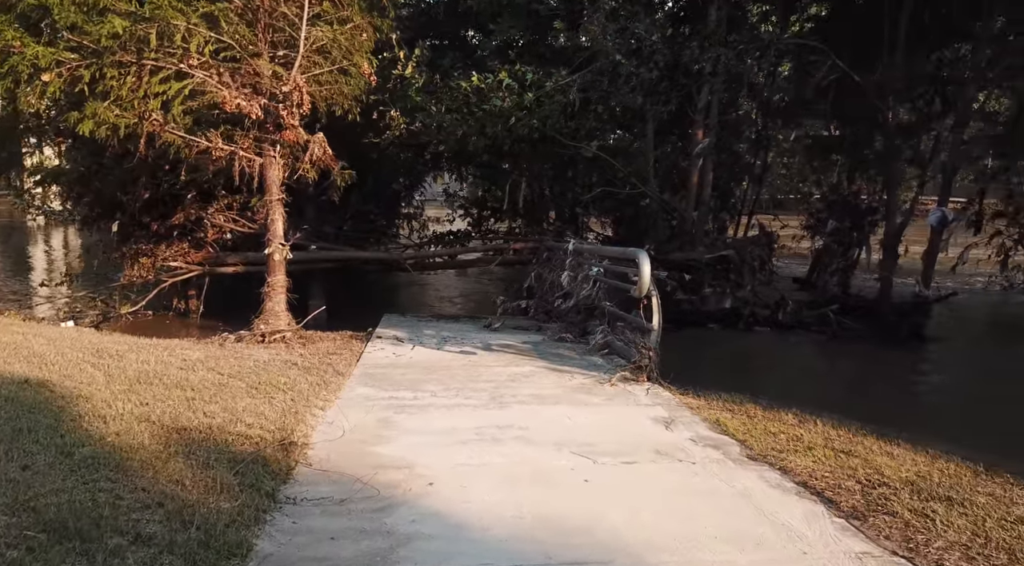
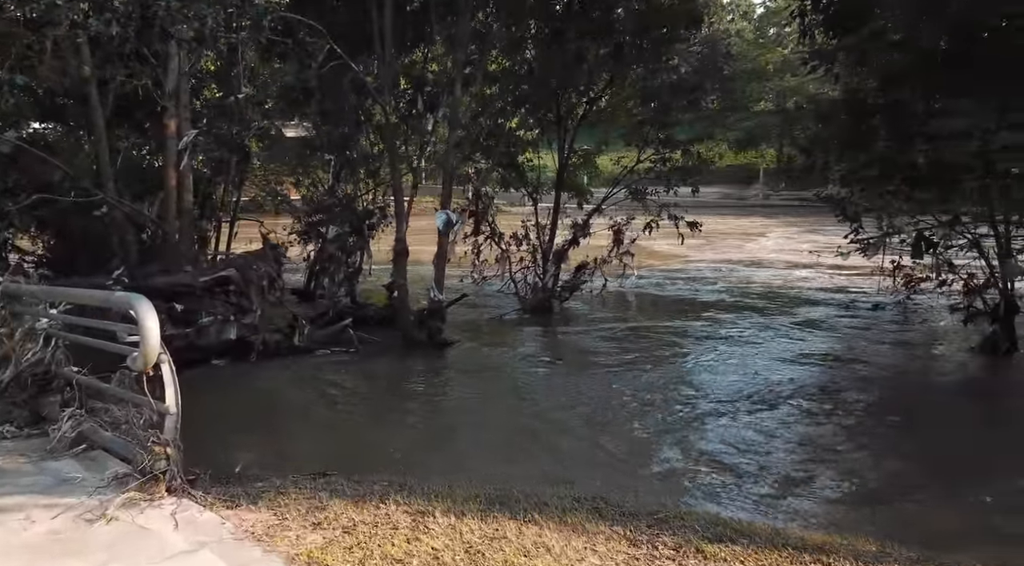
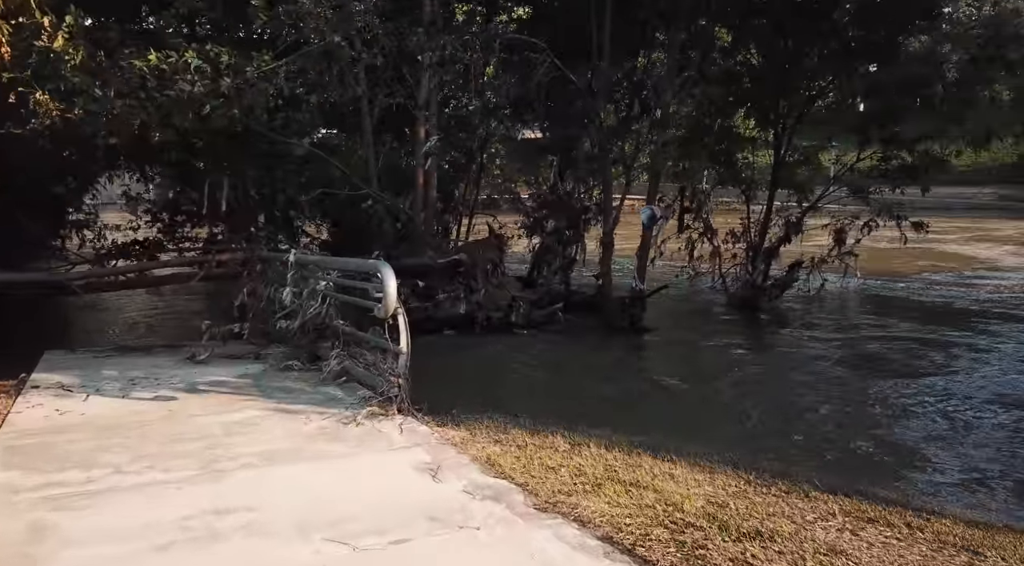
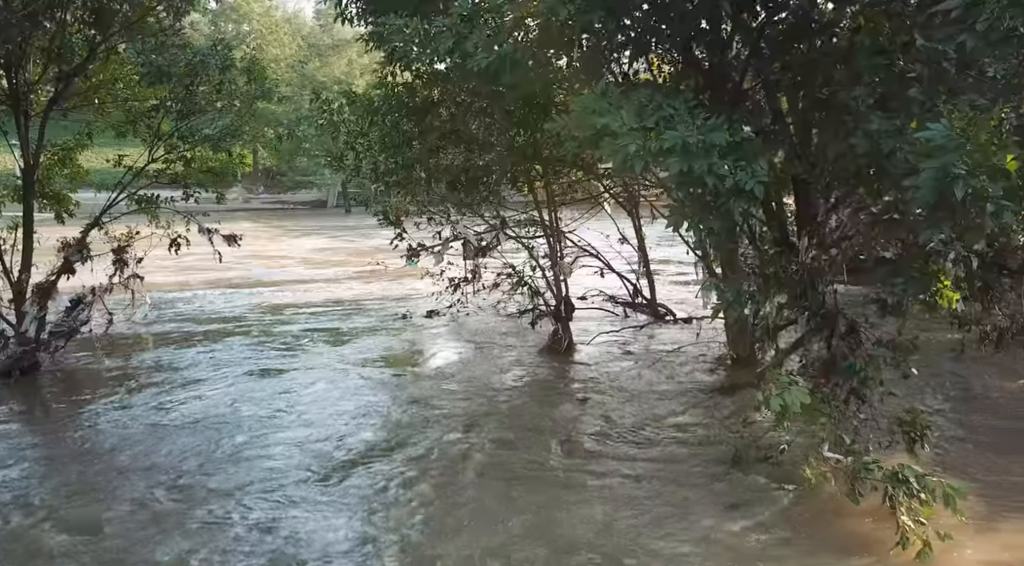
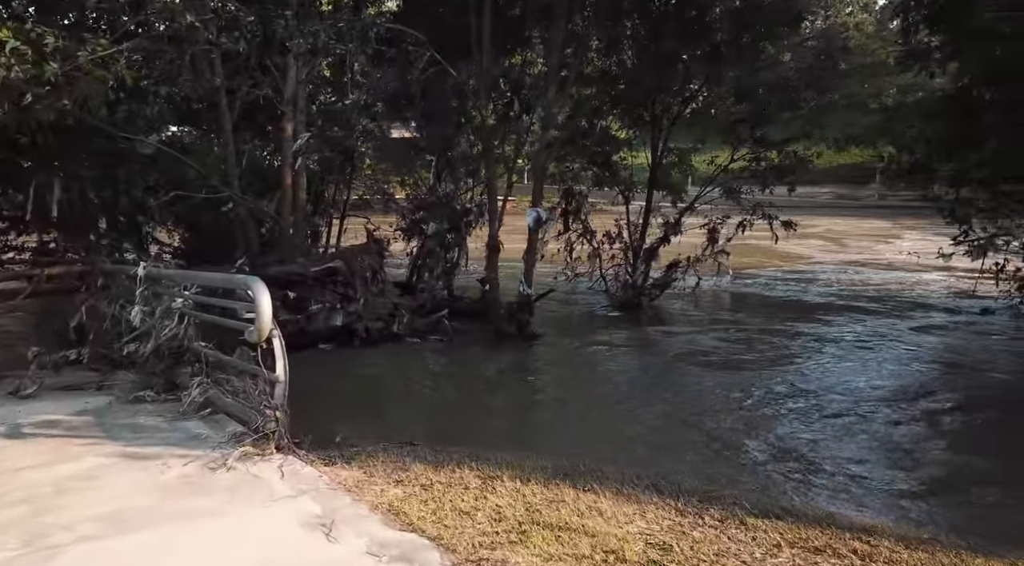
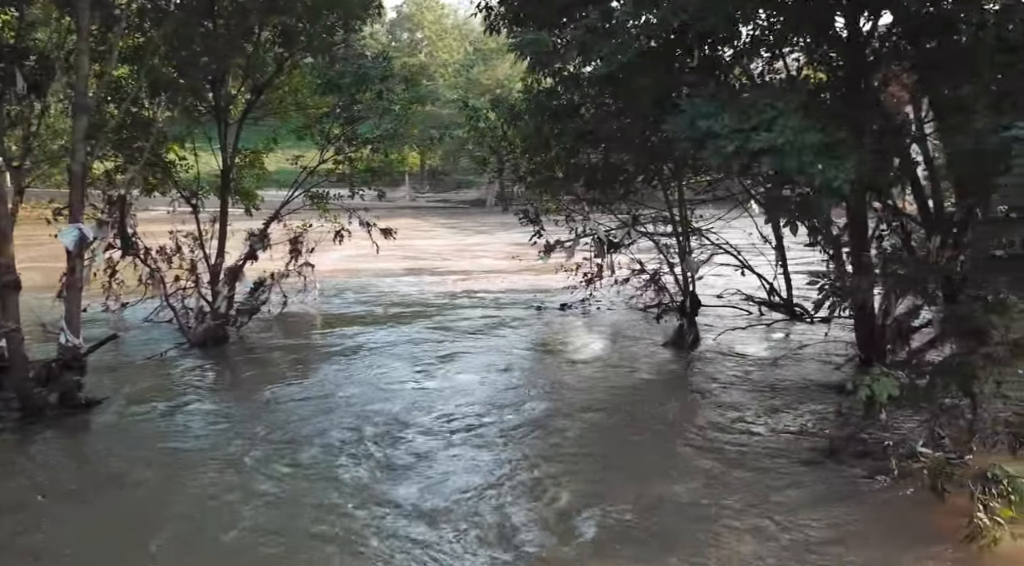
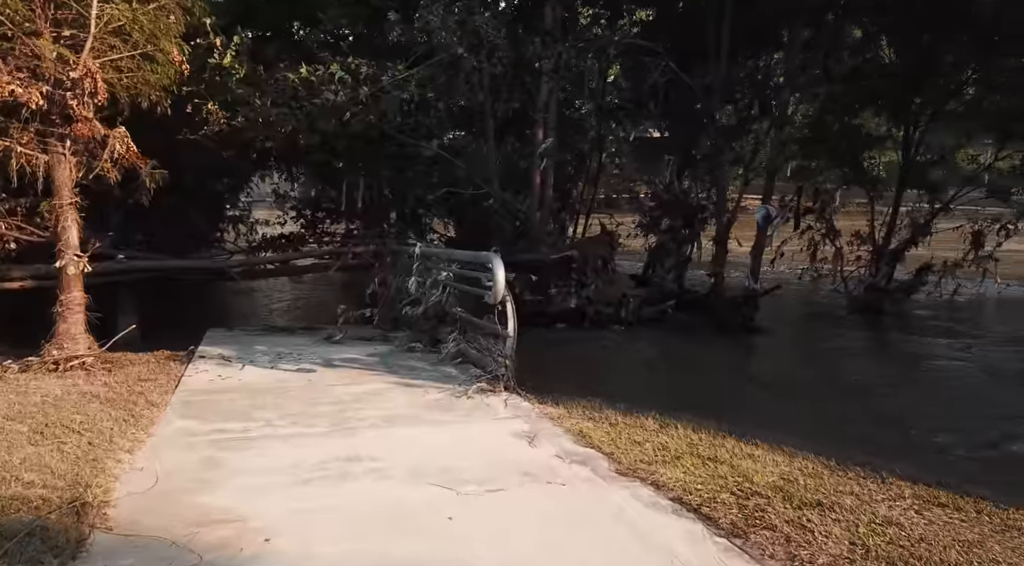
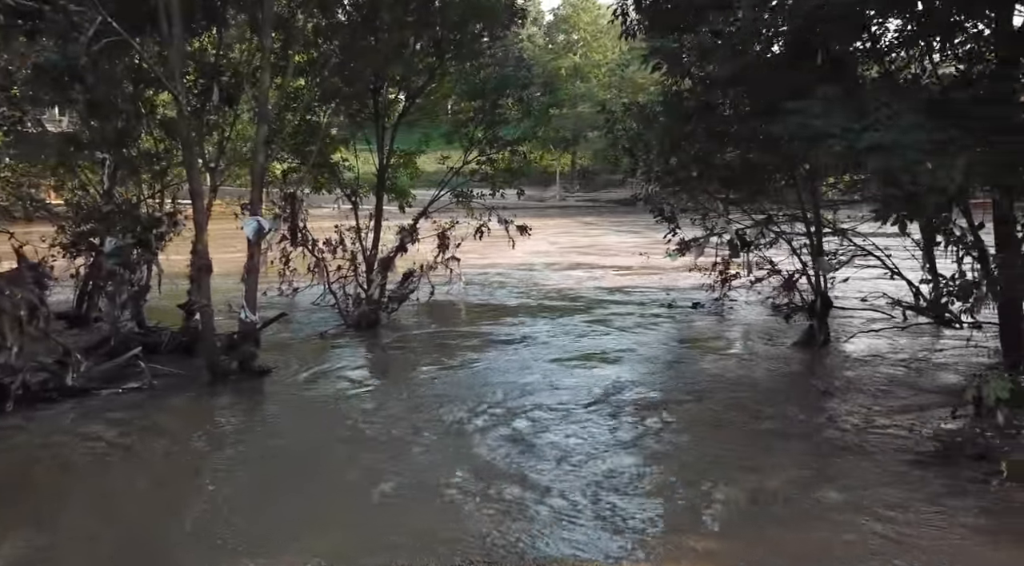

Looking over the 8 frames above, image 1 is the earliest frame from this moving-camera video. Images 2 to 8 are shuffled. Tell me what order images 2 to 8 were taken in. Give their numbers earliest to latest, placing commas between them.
7, 3, 5, 2, 8, 6, 4
